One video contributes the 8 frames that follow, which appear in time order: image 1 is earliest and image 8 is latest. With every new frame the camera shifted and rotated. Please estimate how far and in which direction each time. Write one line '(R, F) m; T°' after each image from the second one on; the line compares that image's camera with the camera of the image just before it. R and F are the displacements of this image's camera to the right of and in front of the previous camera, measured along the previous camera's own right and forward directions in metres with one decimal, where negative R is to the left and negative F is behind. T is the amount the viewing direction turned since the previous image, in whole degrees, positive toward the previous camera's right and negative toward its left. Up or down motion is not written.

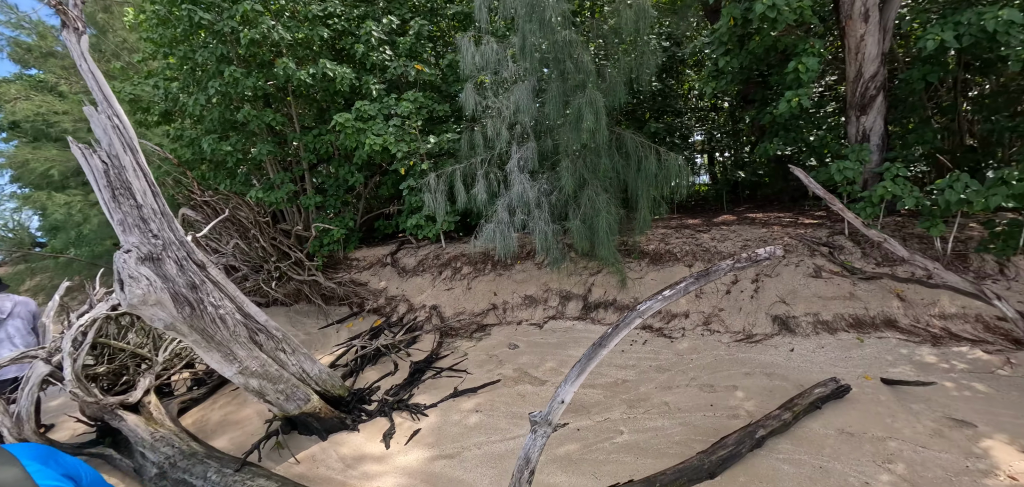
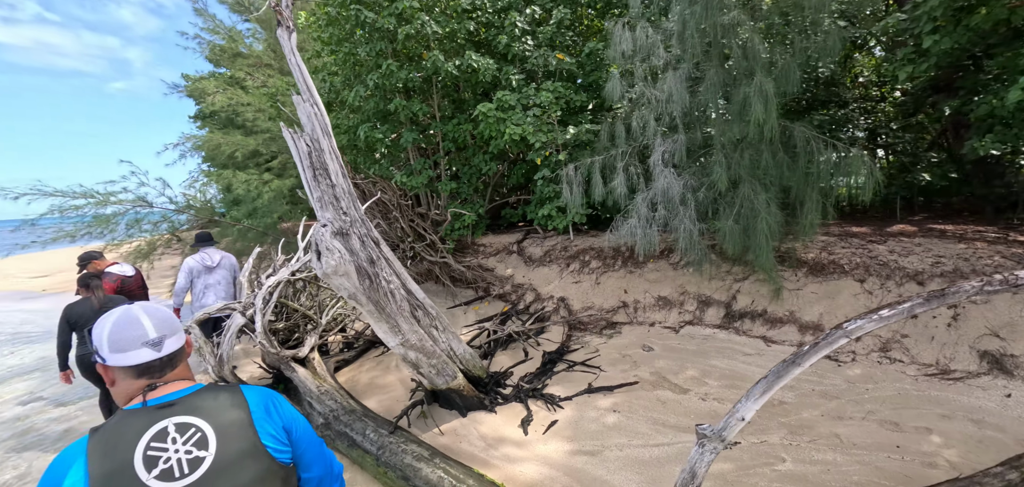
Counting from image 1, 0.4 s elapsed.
(-0.8, 0.0) m; -11°
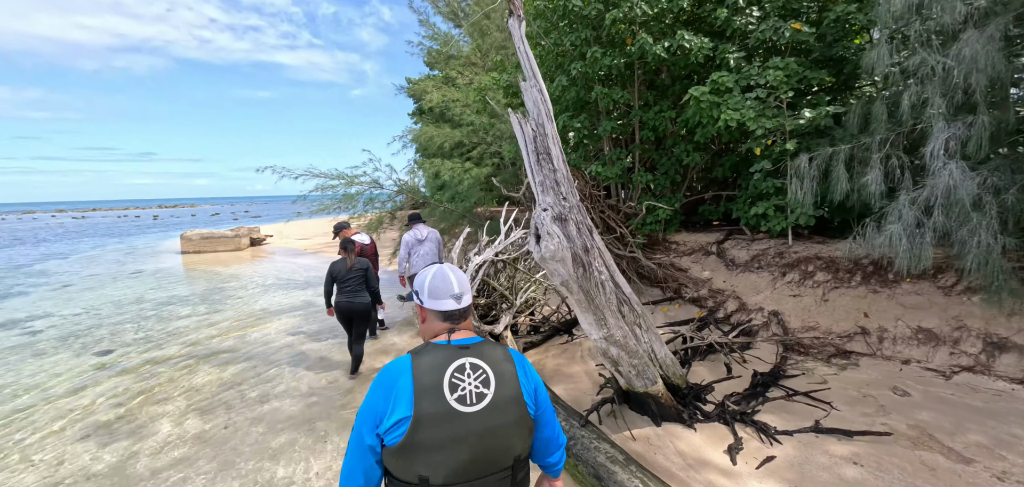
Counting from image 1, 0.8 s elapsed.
(-0.6, 0.0) m; -21°
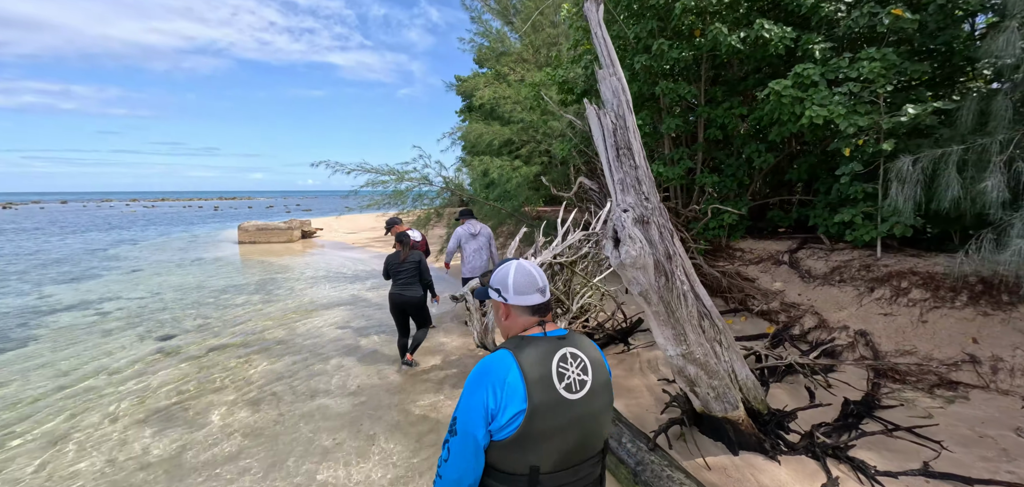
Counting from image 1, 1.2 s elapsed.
(-0.3, +0.2) m; -5°
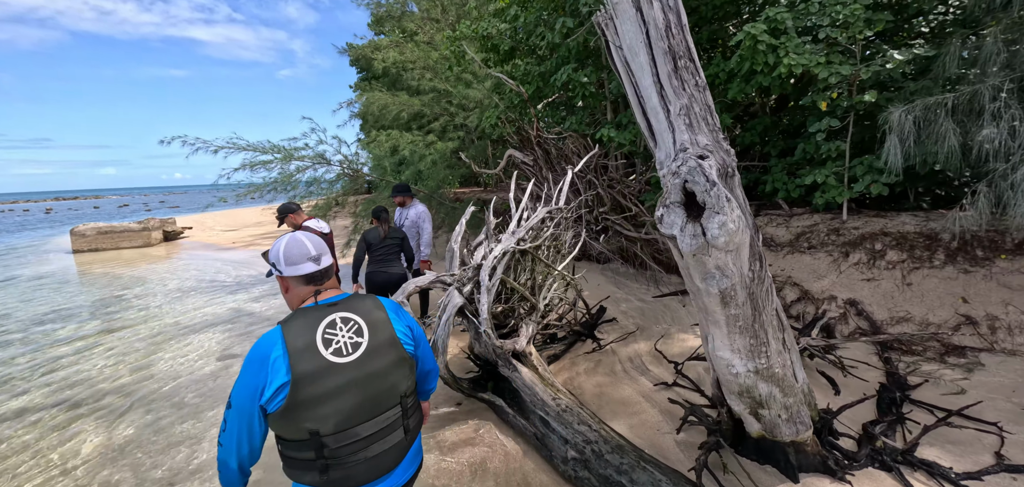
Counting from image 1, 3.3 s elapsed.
(-0.3, +1.3) m; +12°
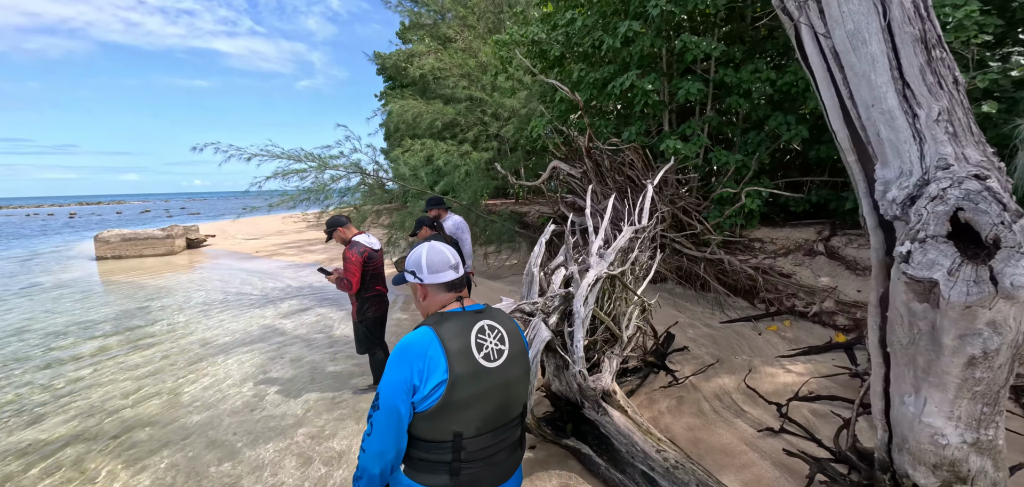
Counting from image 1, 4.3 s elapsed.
(-0.6, +0.4) m; -1°
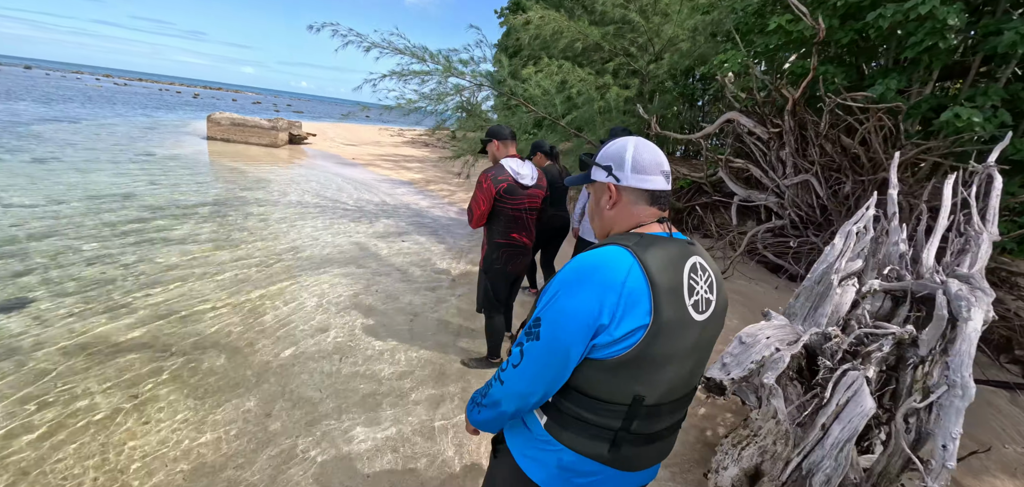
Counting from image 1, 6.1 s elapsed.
(-1.0, +1.1) m; -8°
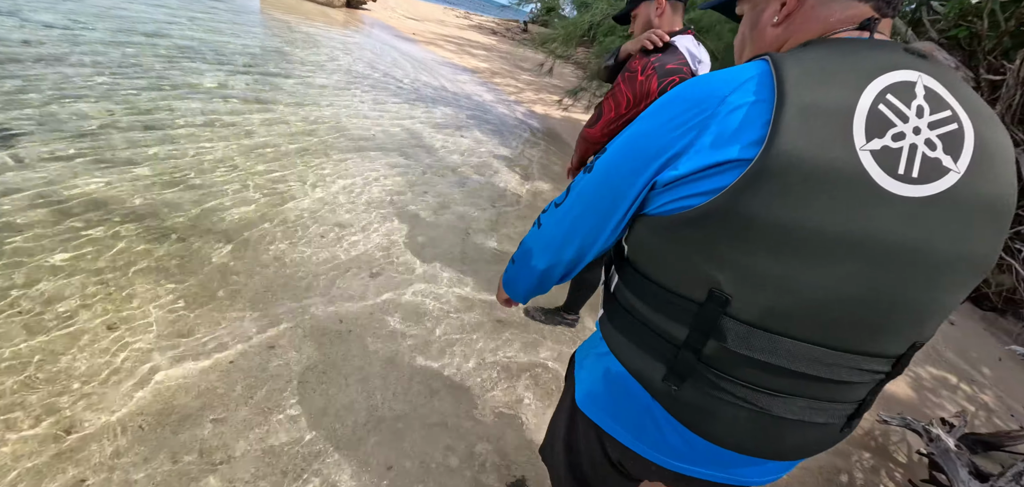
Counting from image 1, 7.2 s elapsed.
(-0.4, +0.8) m; -4°
